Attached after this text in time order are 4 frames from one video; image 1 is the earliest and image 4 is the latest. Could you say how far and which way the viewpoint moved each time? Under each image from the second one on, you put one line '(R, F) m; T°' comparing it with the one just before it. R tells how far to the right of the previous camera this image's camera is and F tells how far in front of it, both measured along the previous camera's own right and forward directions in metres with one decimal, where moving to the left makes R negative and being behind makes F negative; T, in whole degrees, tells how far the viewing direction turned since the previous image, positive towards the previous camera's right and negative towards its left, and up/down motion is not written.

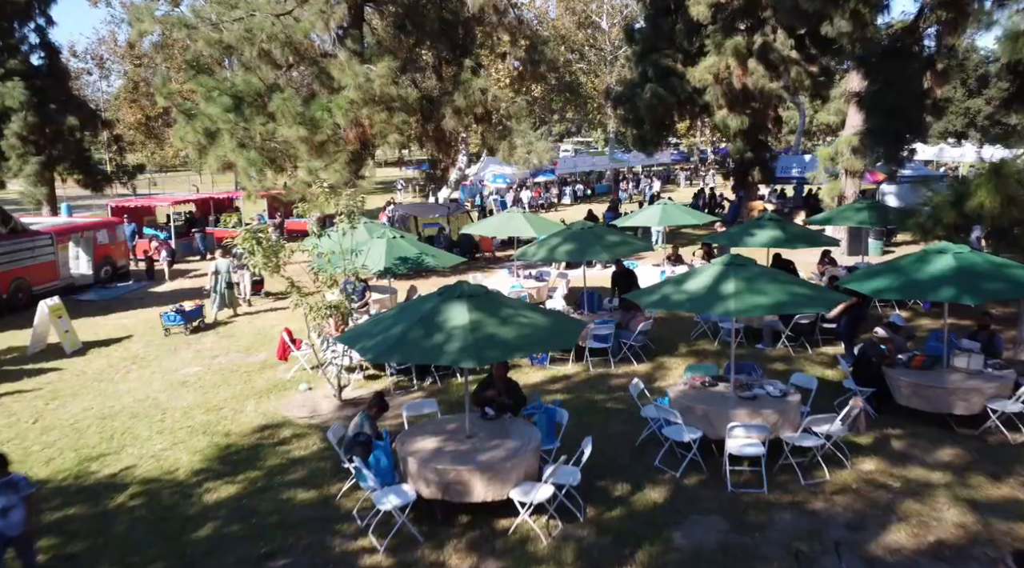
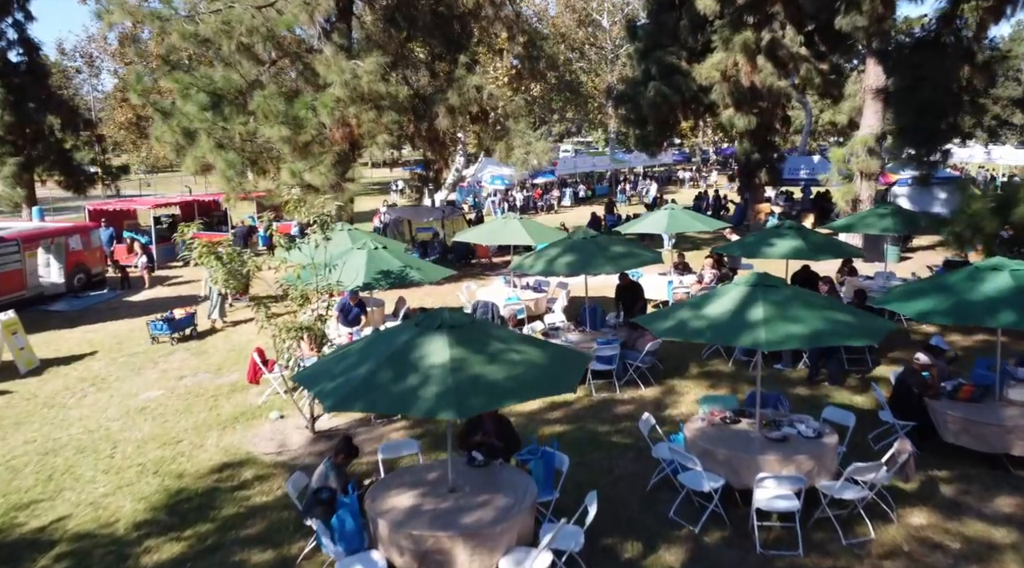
(+0.1, +1.0) m; 0°
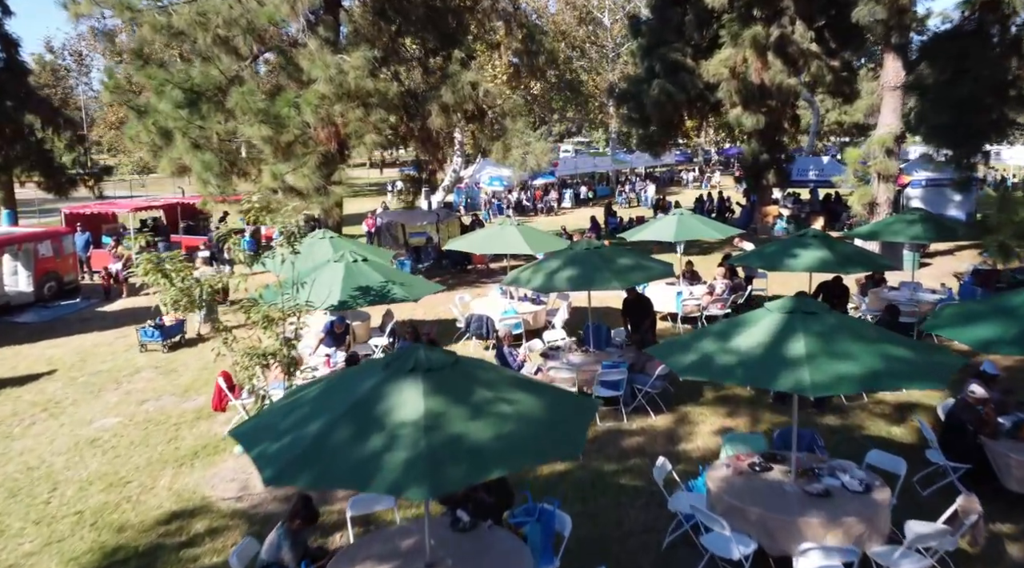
(+0.1, +1.0) m; 0°
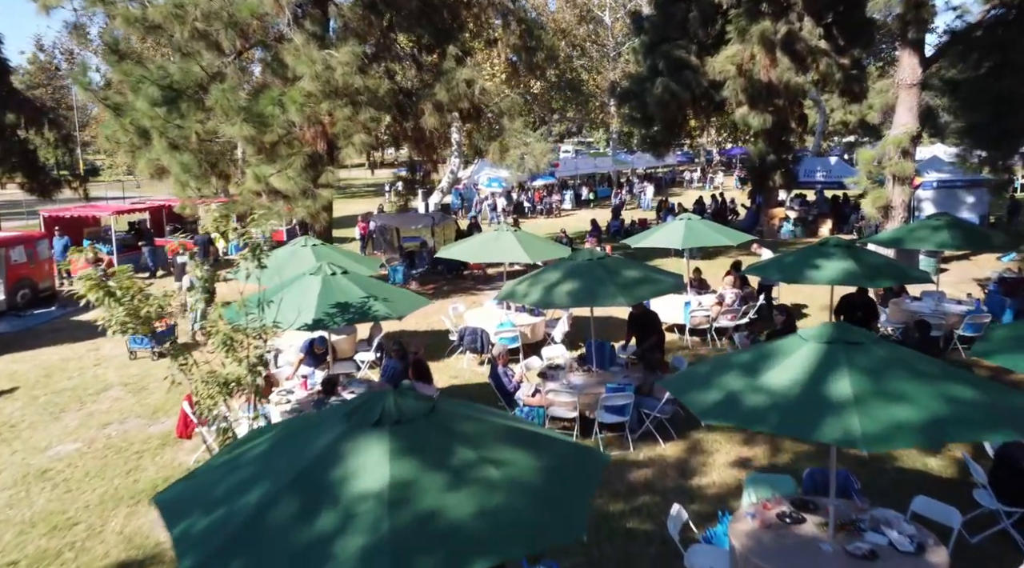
(+0.1, +0.8) m; 0°
